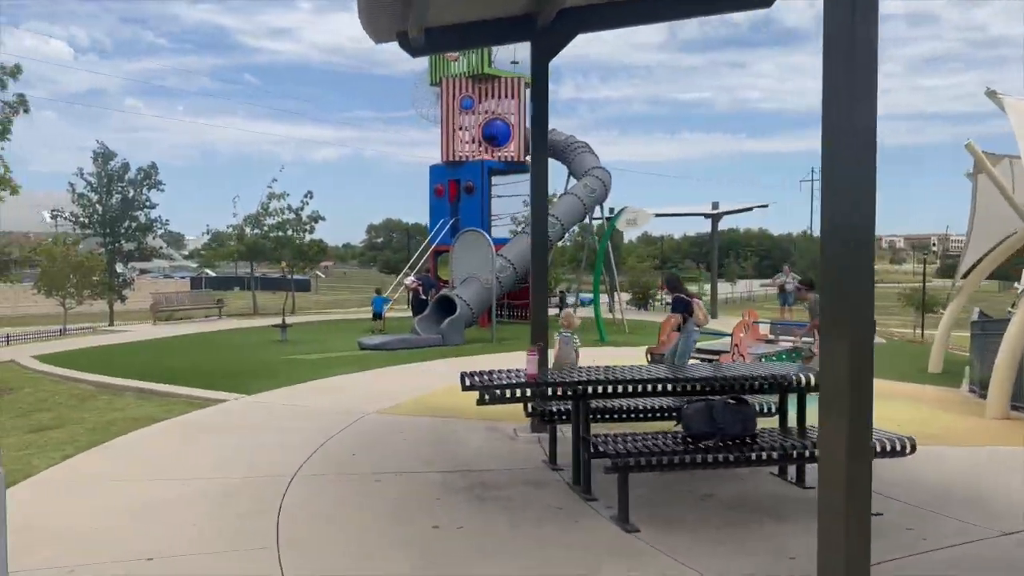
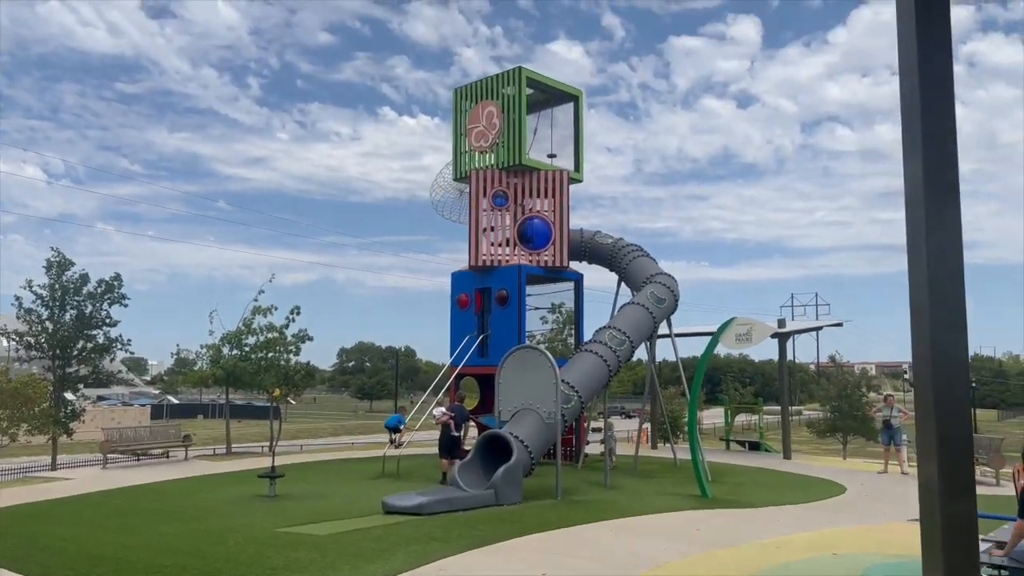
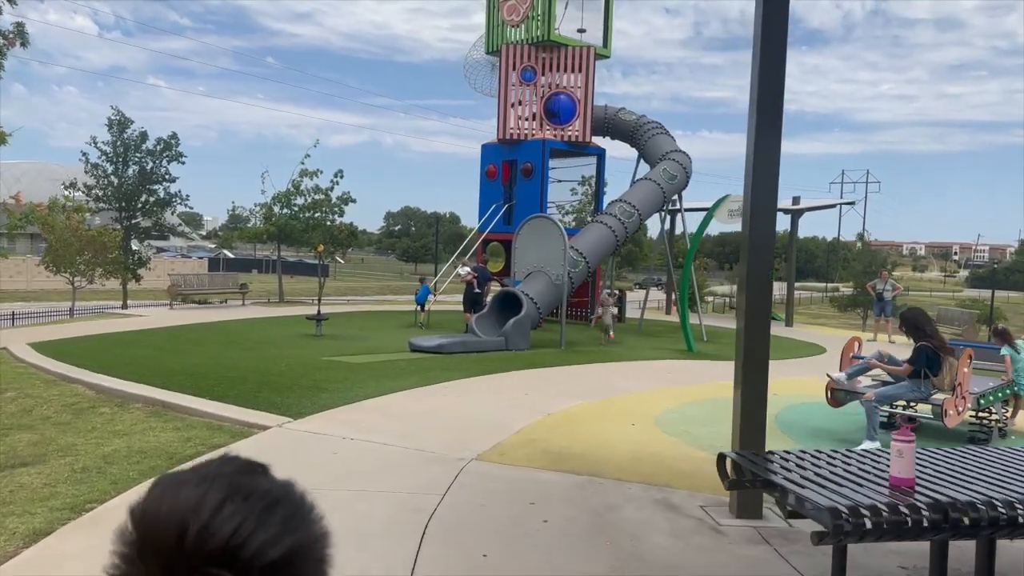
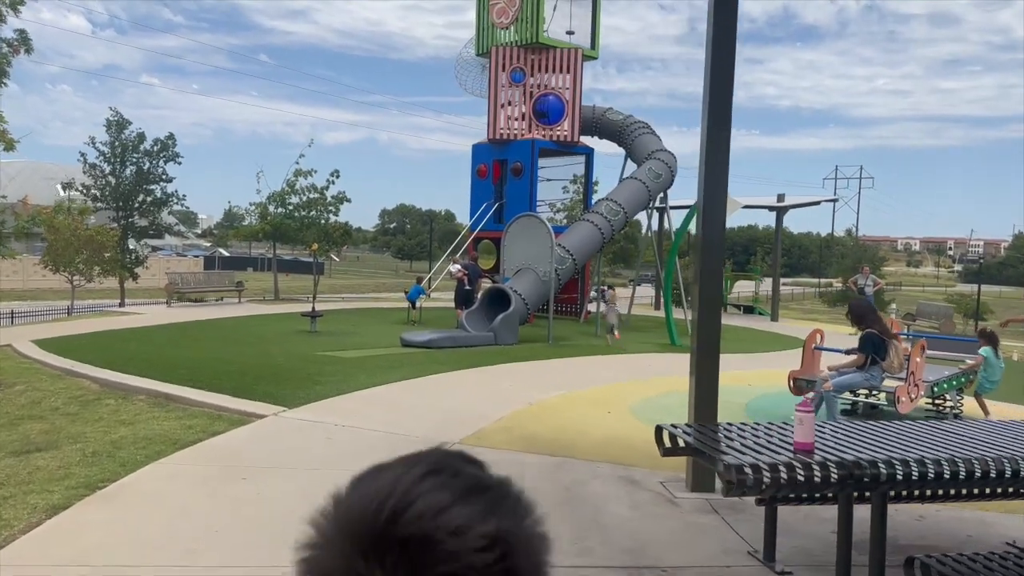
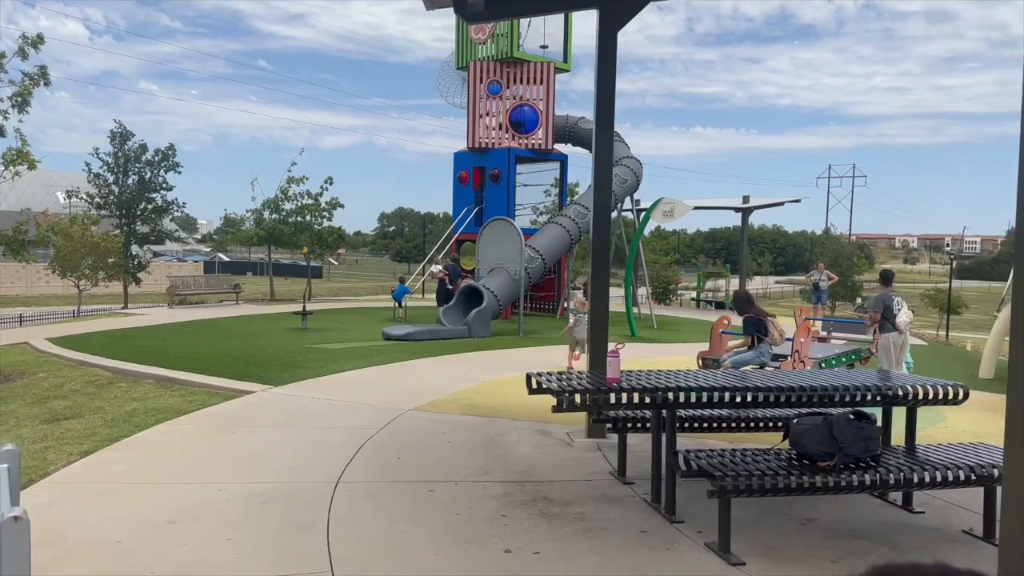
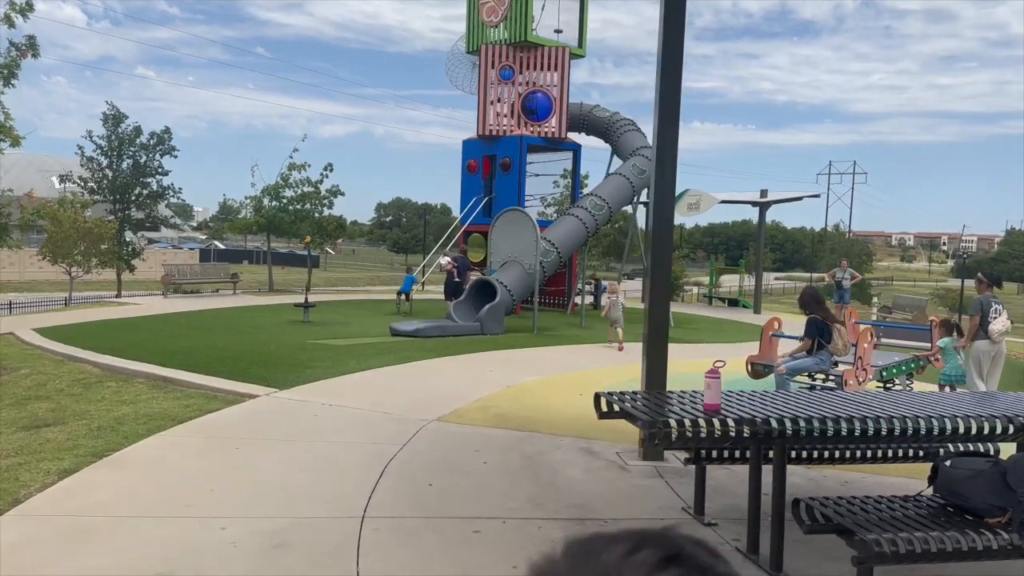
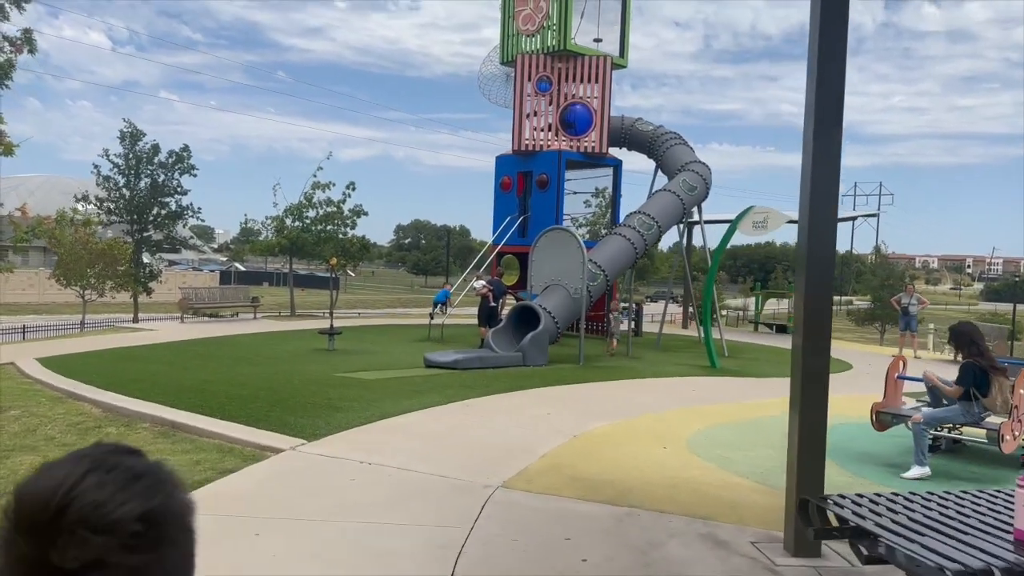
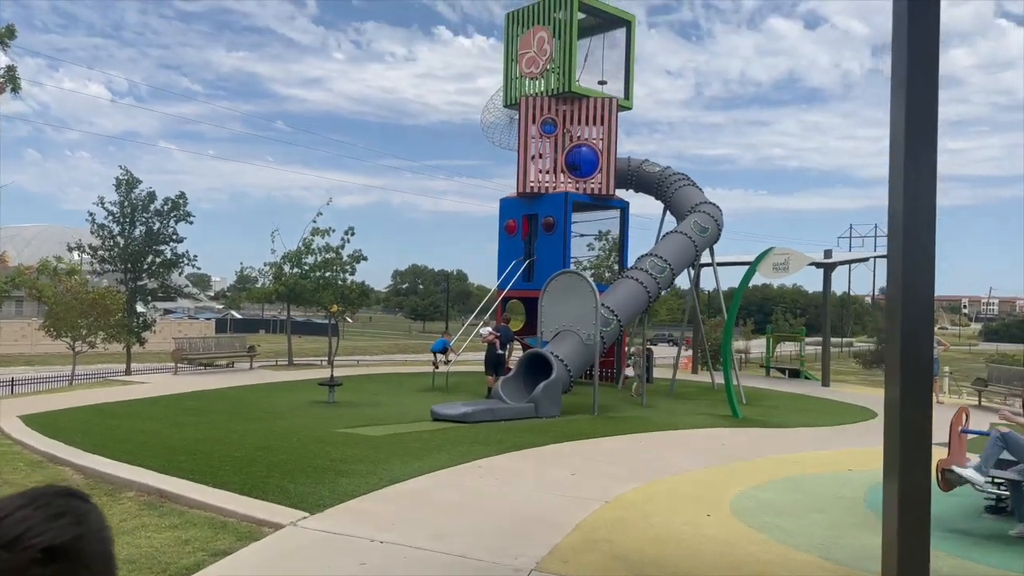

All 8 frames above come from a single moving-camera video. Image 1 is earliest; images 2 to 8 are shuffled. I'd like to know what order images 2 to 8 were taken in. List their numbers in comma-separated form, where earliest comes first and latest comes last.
5, 6, 4, 3, 7, 8, 2
